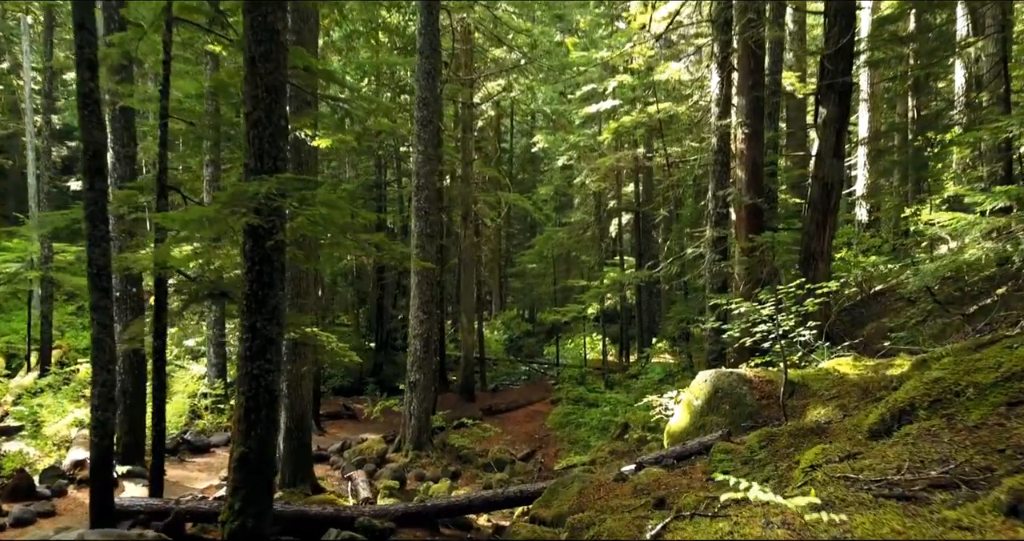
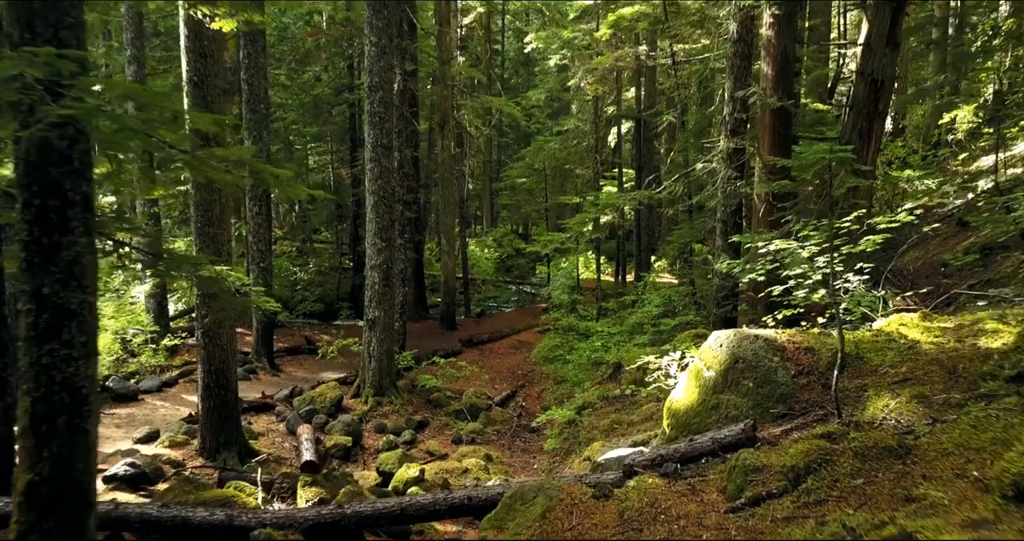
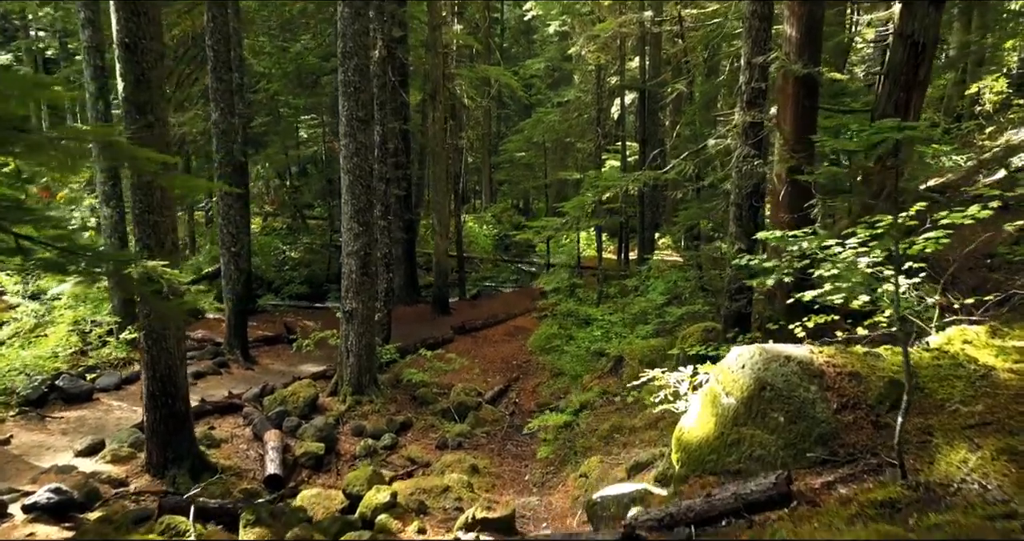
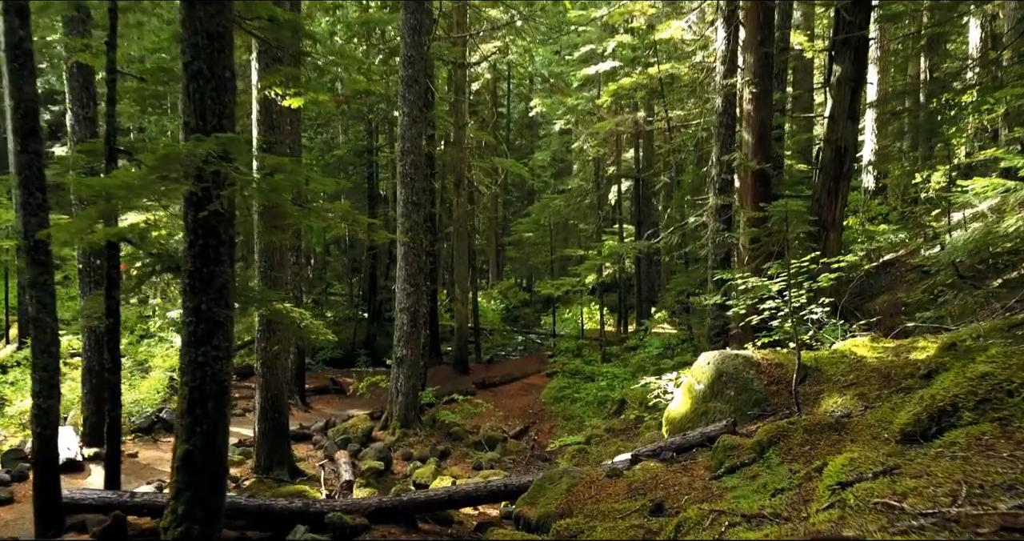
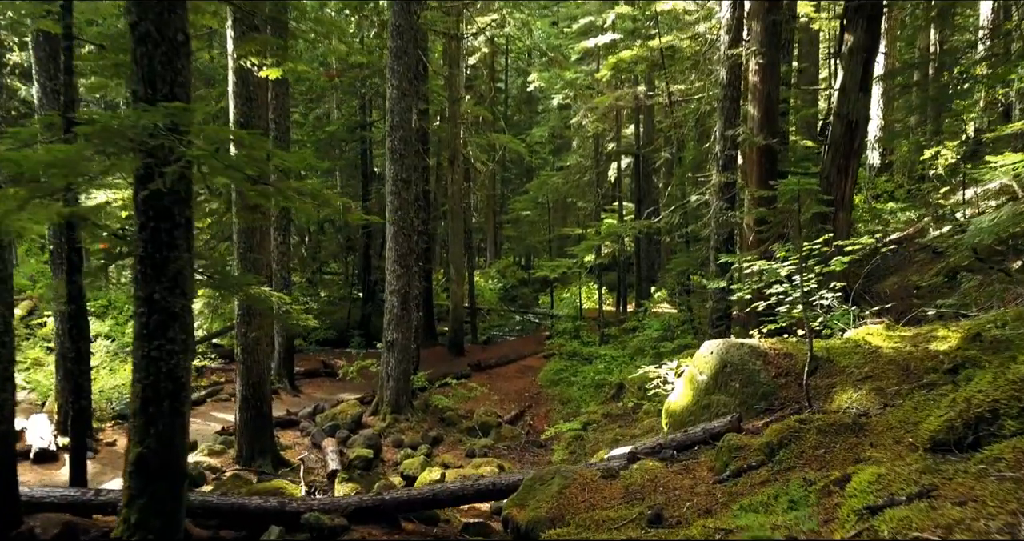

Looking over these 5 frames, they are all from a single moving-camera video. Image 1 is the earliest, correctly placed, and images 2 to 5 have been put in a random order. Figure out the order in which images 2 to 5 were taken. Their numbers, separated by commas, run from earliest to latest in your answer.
4, 5, 2, 3
